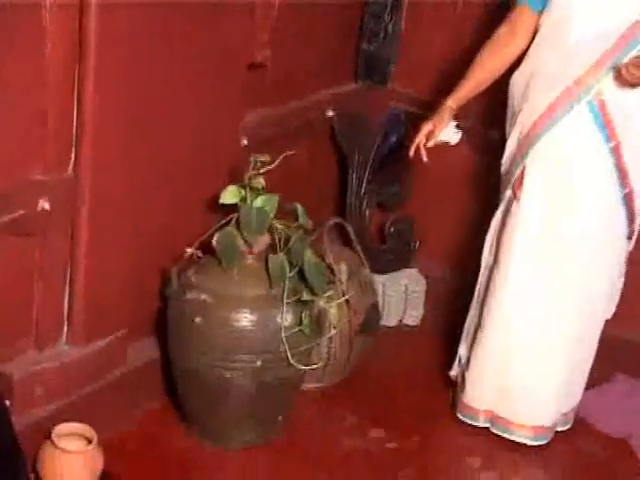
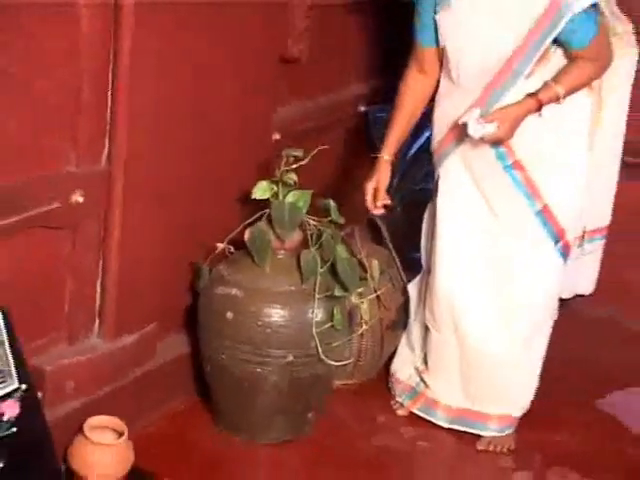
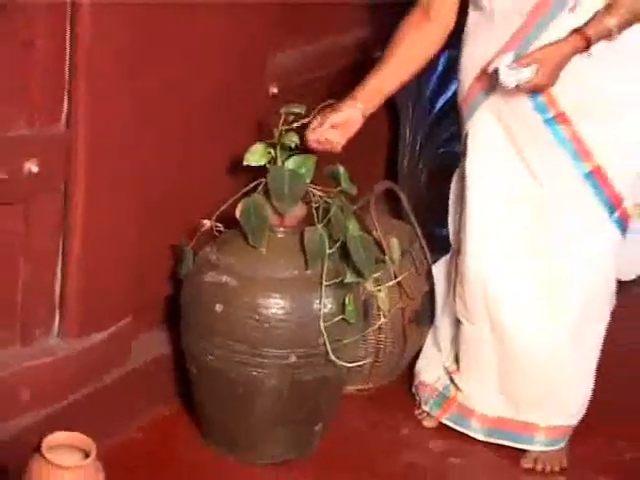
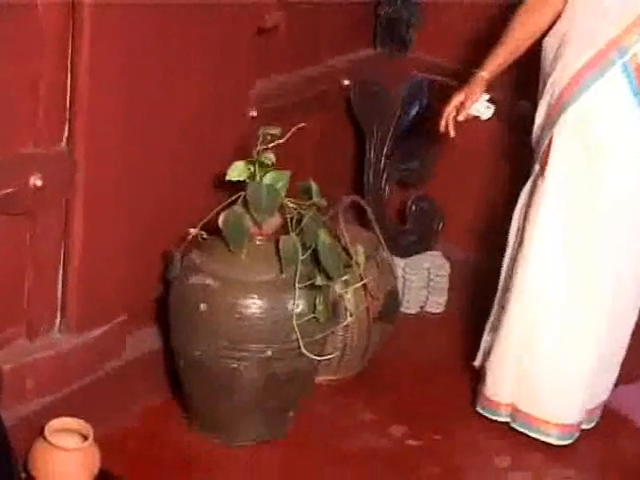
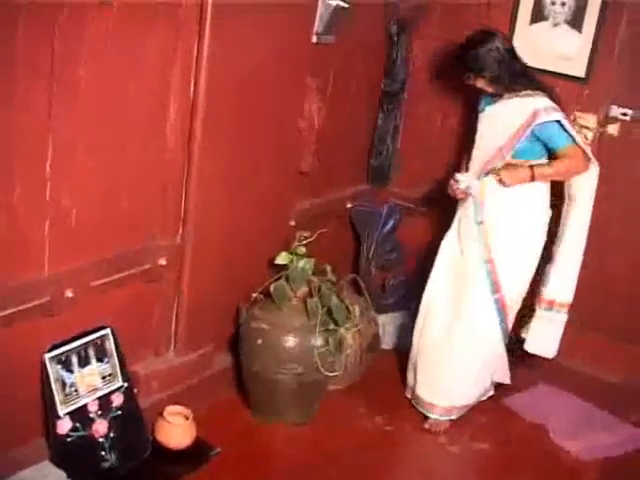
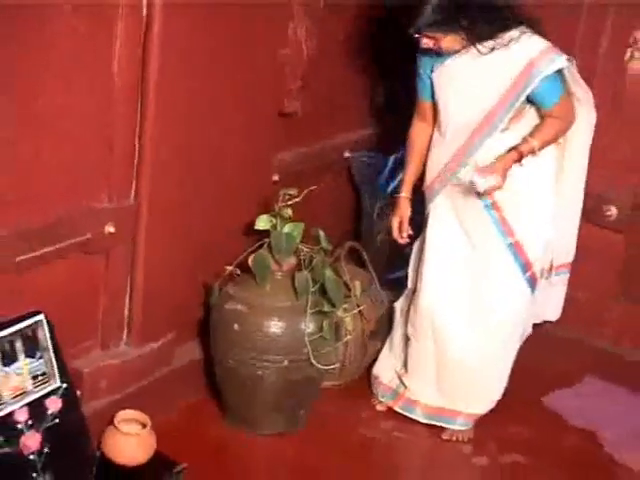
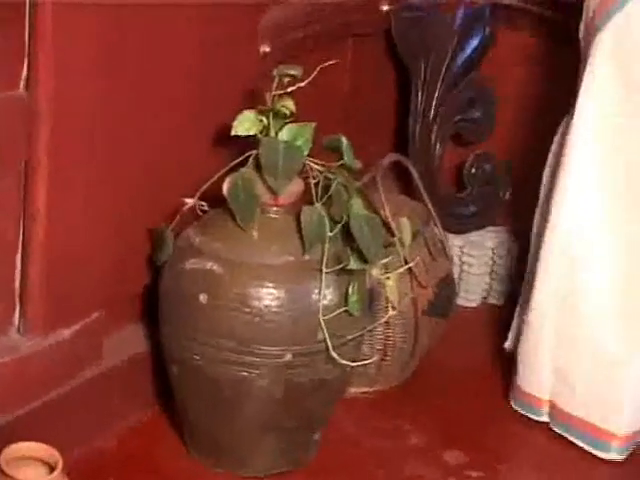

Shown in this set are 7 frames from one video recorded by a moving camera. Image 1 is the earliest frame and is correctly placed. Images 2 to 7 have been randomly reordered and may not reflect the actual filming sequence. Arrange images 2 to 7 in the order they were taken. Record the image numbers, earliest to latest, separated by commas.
4, 7, 3, 2, 6, 5
